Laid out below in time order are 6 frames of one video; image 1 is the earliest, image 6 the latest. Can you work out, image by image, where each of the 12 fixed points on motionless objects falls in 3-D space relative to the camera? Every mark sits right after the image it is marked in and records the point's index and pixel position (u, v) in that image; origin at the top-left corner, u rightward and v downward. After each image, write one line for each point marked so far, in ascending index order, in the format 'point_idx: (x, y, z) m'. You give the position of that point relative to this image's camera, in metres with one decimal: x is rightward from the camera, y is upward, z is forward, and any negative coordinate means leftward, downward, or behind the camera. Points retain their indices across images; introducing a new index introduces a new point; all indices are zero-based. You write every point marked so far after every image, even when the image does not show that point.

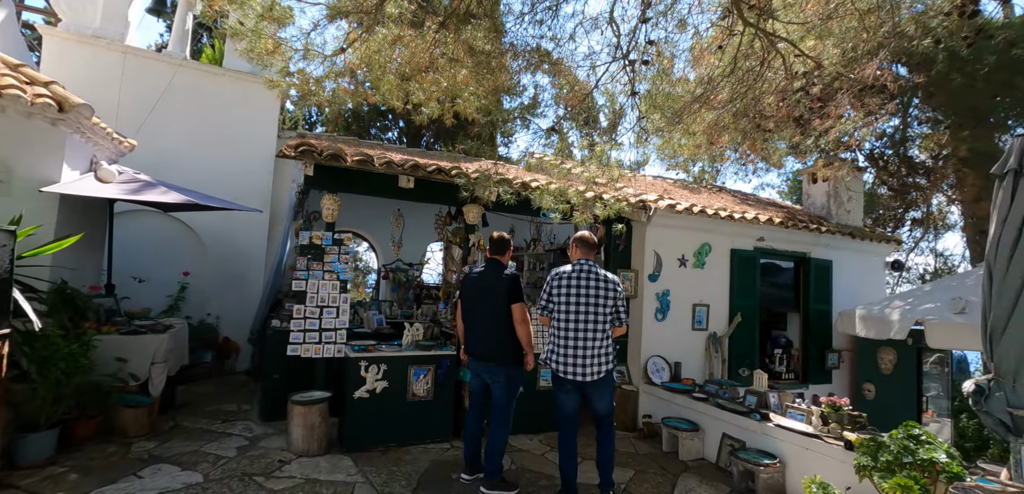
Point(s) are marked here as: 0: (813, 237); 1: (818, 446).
0: (+4.1, +0.1, +6.8) m
1: (+2.3, -1.5, +3.8) m
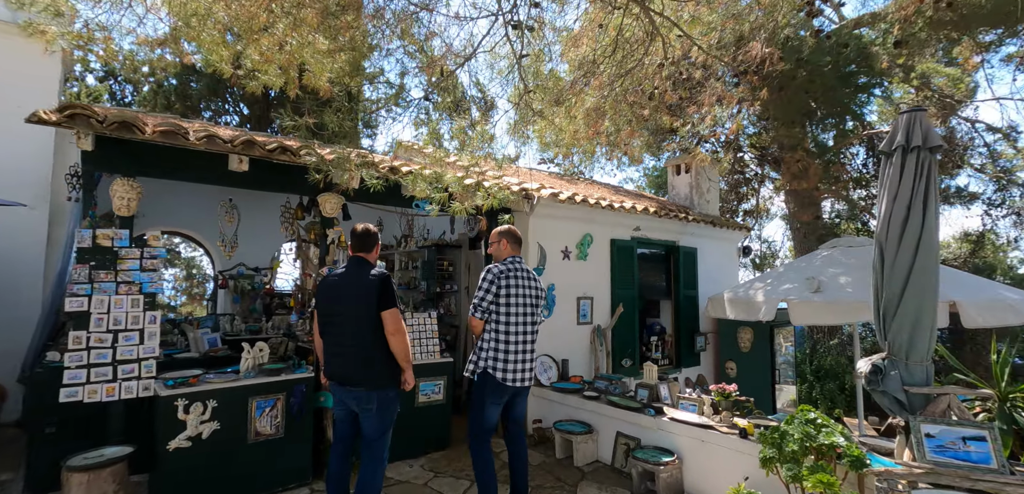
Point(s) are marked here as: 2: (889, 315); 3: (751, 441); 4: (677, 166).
0: (+2.4, +0.3, +7.1) m
1: (+1.5, -1.4, +3.7) m
2: (+2.0, -0.4, +2.7) m
3: (+1.7, -1.4, +3.5) m
4: (+2.7, +1.3, +8.1) m
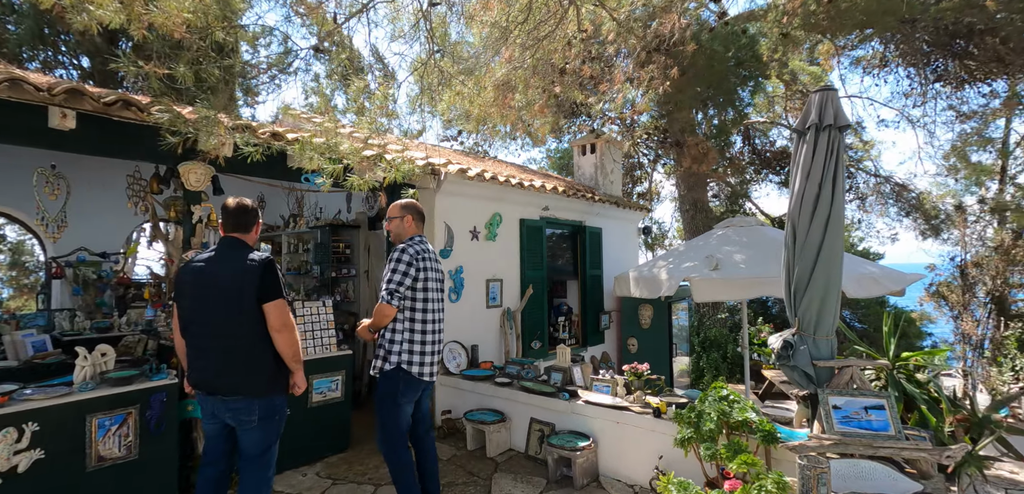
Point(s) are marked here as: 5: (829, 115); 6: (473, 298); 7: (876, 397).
0: (+1.1, +0.6, +7.1) m
1: (+0.8, -1.2, +3.7) m
2: (+1.6, -0.3, +2.7) m
3: (+1.1, -1.2, +3.5) m
4: (+1.1, +1.6, +8.1) m
5: (+1.7, +0.7, +2.6) m
6: (-0.4, -0.5, +5.3) m
7: (+1.8, -0.8, +2.5) m
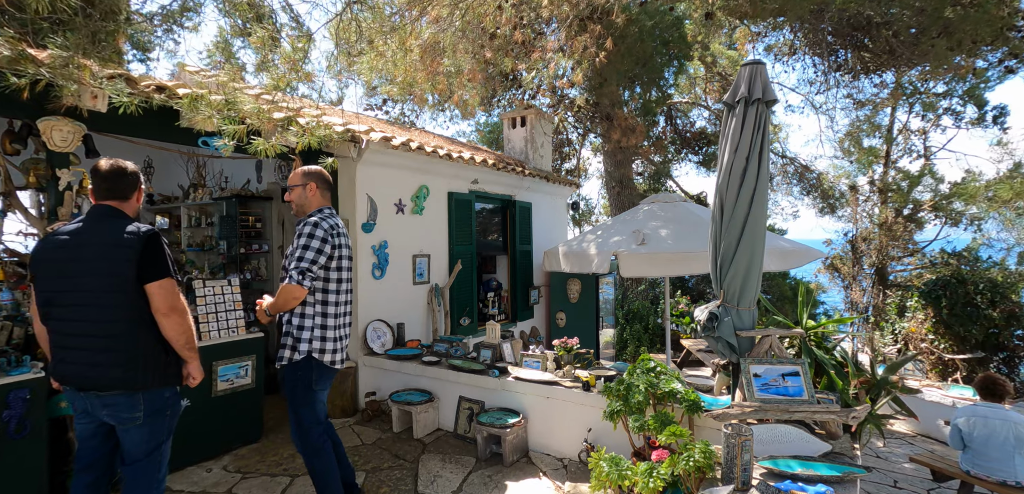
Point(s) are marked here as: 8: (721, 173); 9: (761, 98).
0: (+0.1, +0.9, +7.0) m
1: (+0.3, -1.1, +3.6) m
2: (+1.2, -0.1, +2.8) m
3: (+0.6, -1.0, +3.5) m
4: (0.0, +2.0, +7.9) m
5: (+1.3, +0.8, +2.7) m
6: (-1.1, -0.3, +5.1) m
7: (+1.5, -0.6, +2.6) m
8: (+1.2, +0.4, +2.8) m
9: (+1.3, +0.8, +2.7) m
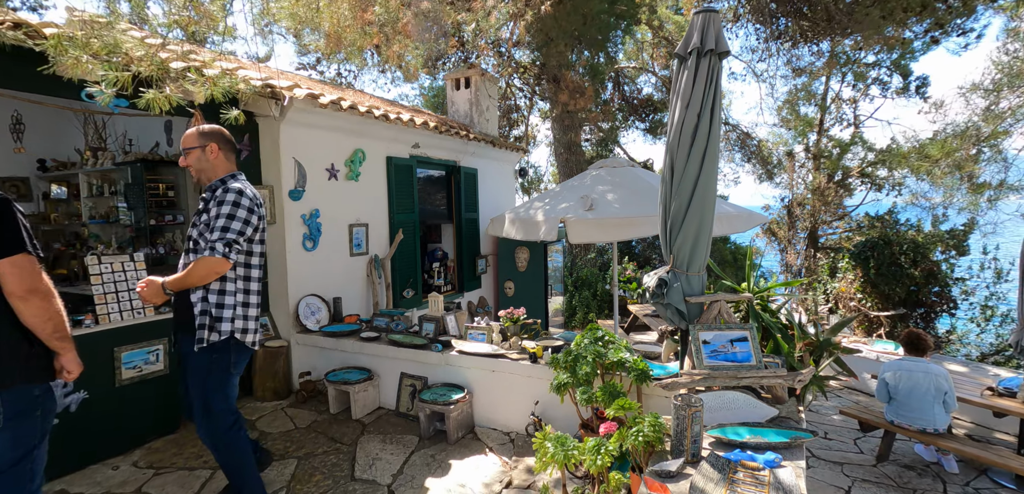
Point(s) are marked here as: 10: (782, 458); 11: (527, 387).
0: (-0.7, +1.3, +6.6) m
1: (-0.1, -0.8, +3.5) m
2: (+0.9, +0.1, +2.6) m
3: (+0.2, -0.8, +3.4) m
4: (-0.8, +2.5, +7.5) m
5: (+1.0, +1.0, +2.5) m
6: (-1.7, 0.0, +4.7) m
7: (+1.2, -0.4, +2.6) m
8: (+0.8, +0.6, +2.6) m
9: (+1.0, +1.0, +2.5) m
10: (+1.1, -0.8, +2.0) m
11: (+0.1, -1.0, +3.4) m
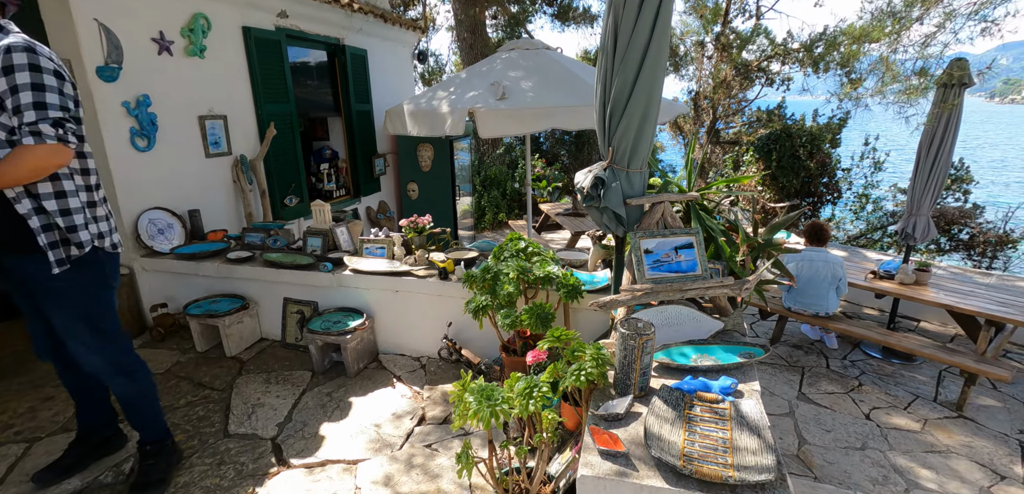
0: (-1.8, +2.5, +5.4) m
1: (-0.6, -0.2, +2.9) m
2: (+0.4, +0.6, +2.1) m
3: (-0.3, -0.2, +2.9) m
4: (-2.2, +3.8, +6.0) m
5: (+0.6, +1.5, +1.8) m
6: (-2.4, +0.8, +3.7) m
7: (+0.8, +0.1, +2.2) m
8: (+0.4, +1.1, +2.0) m
9: (+0.6, +1.4, +1.8) m
10: (+0.8, -0.5, +1.8) m
11: (-0.4, -0.4, +3.0) m
